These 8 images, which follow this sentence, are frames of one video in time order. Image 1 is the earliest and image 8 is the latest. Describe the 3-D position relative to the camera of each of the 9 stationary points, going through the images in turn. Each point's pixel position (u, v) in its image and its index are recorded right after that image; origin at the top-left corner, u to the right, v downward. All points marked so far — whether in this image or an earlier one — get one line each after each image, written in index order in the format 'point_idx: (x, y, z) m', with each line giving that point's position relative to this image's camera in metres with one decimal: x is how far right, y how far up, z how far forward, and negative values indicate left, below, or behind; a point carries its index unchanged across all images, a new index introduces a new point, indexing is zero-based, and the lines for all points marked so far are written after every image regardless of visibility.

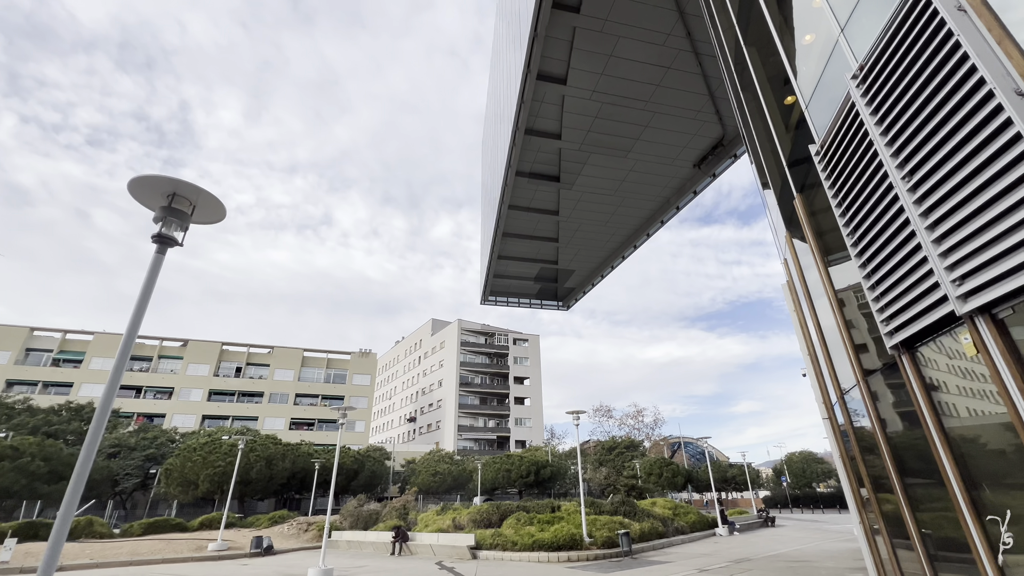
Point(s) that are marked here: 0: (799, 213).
0: (+4.9, +1.2, +7.7) m
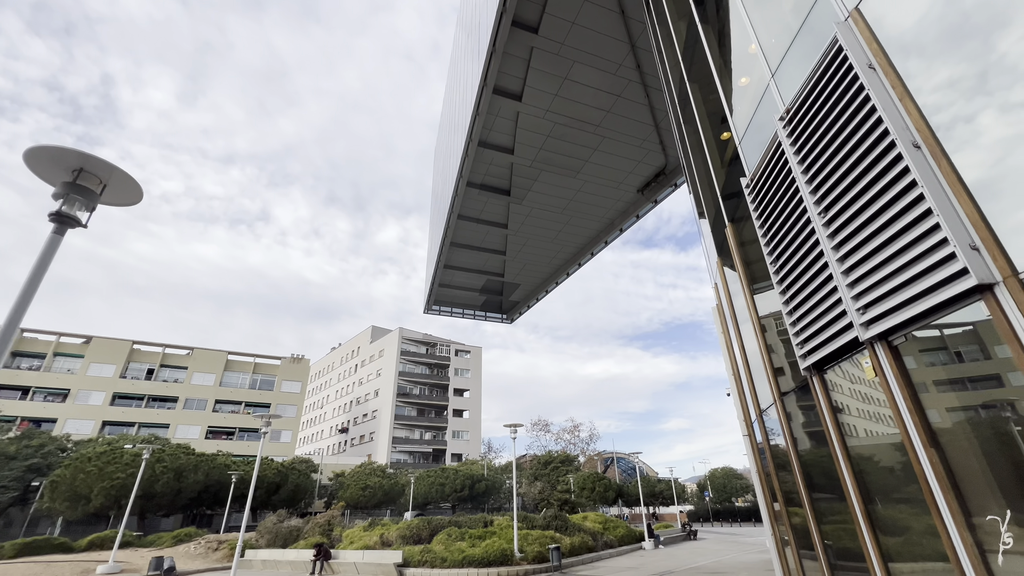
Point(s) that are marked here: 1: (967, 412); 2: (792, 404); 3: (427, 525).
0: (+4.0, +0.8, +8.2) m
1: (+3.4, -1.0, +3.3) m
2: (+3.9, -1.6, +6.1) m
3: (-3.4, -9.6, +18.2) m
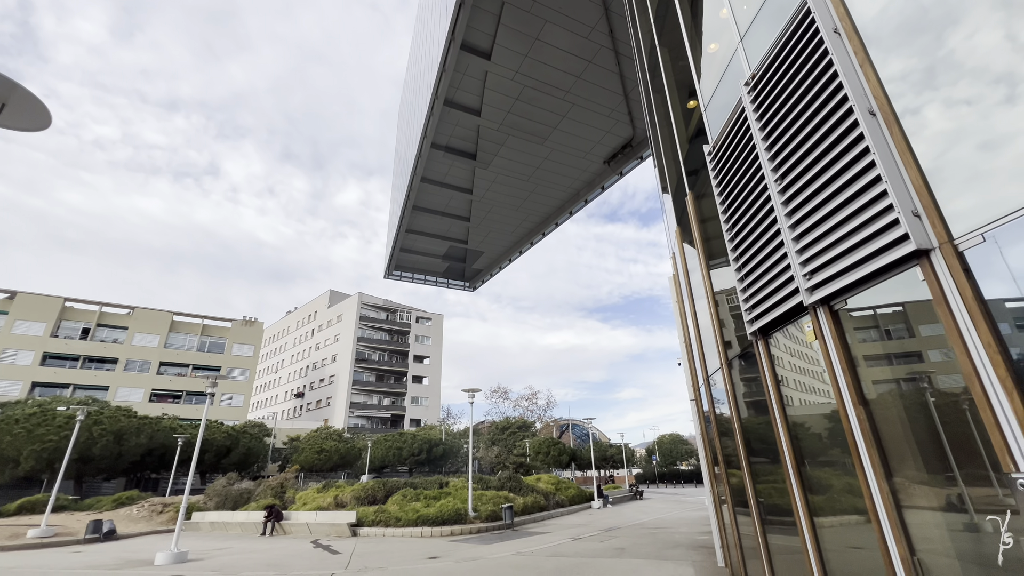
0: (+3.3, +1.3, +8.3) m
1: (+3.0, -0.7, +3.5) m
2: (+3.2, -1.1, +6.4) m
3: (-5.3, -8.1, +18.3) m
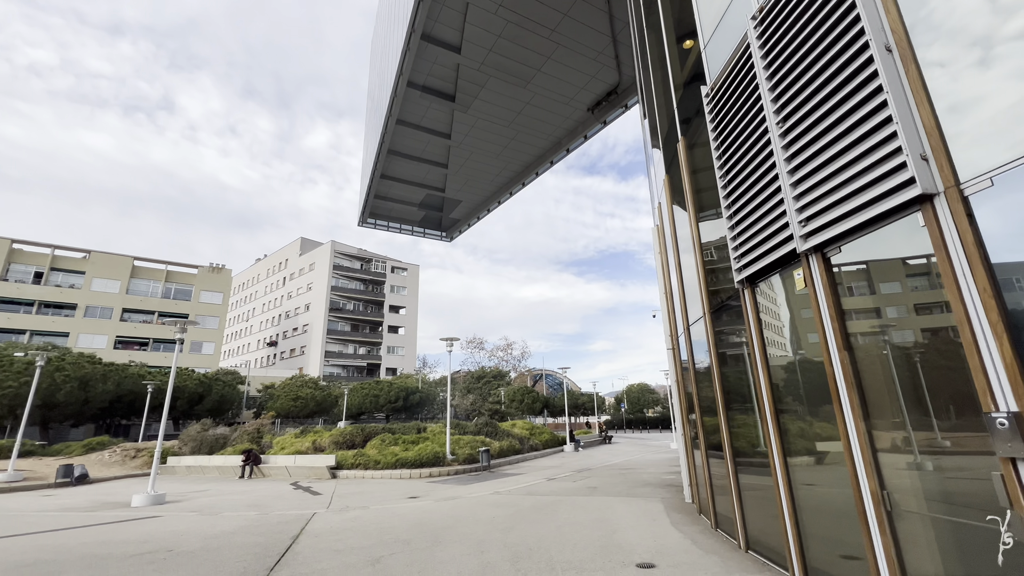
0: (+3.0, +2.2, +8.1) m
1: (+2.9, -0.3, +3.6) m
2: (+3.0, -0.4, +6.5) m
3: (-6.3, -5.9, +18.5) m
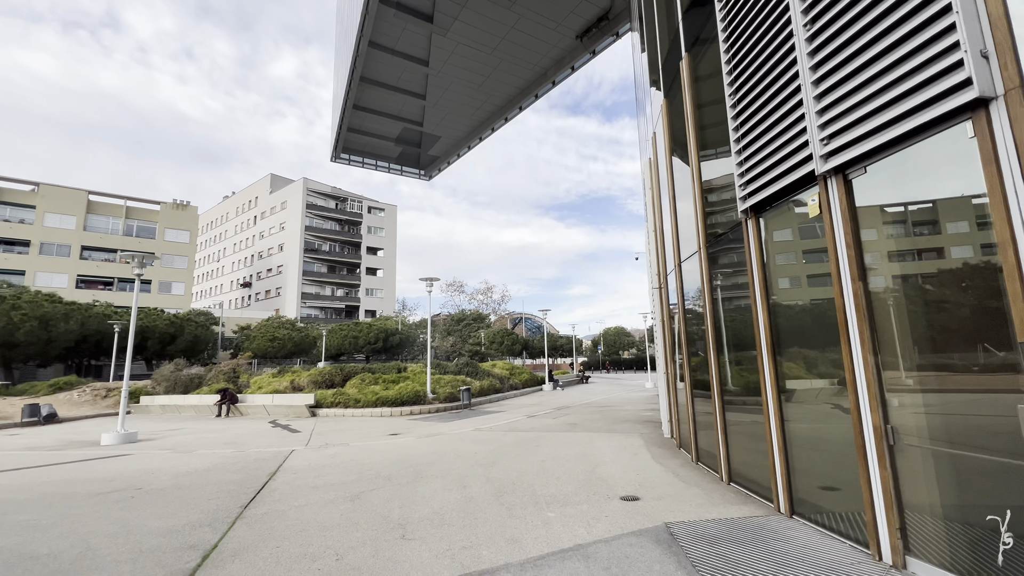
0: (+2.8, +3.3, +7.5) m
1: (+2.9, +0.2, +3.3) m
2: (+2.8, +0.5, +6.2) m
3: (-7.1, -3.4, +18.4) m
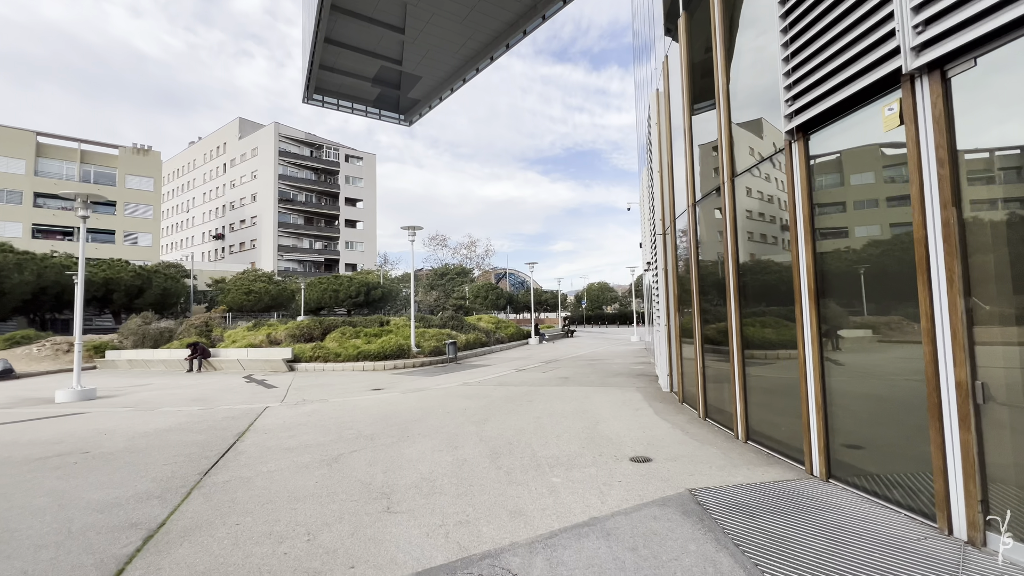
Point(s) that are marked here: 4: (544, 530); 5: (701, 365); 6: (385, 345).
0: (+2.7, +4.2, +6.5) m
1: (+2.9, +0.7, +2.6) m
2: (+2.8, +1.2, +5.4) m
3: (-7.6, -1.4, +17.6) m
4: (+0.2, -1.7, +3.2) m
5: (+2.8, -1.1, +6.7) m
6: (-4.3, -1.9, +15.0) m
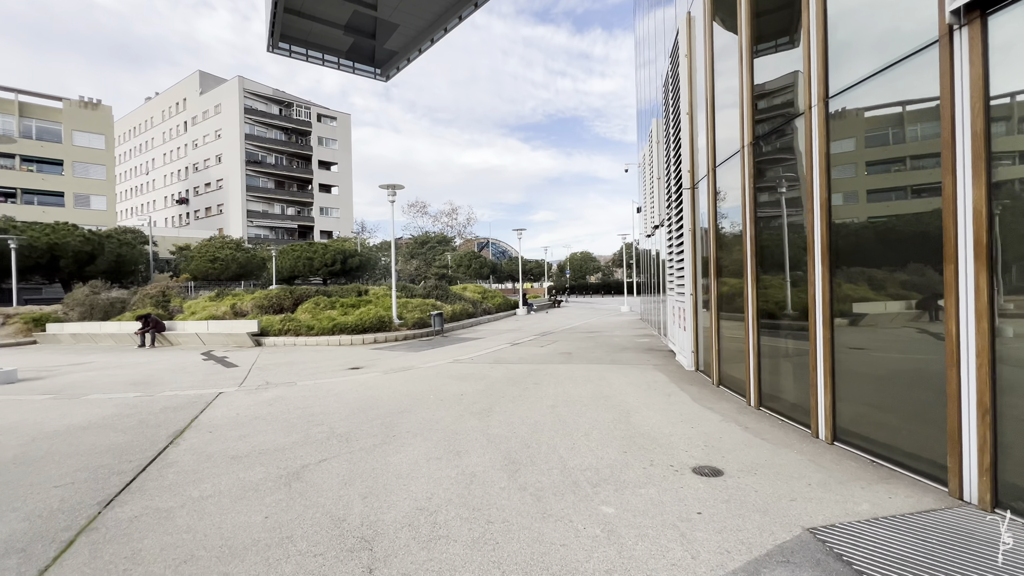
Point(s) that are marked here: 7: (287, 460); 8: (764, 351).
0: (+2.9, +4.6, +5.0) m
1: (+3.2, +0.9, +1.4) m
2: (+3.0, +1.6, +4.2) m
3: (-7.9, -0.2, +16.0) m
4: (+0.5, -1.5, +2.0) m
5: (+2.9, -0.6, +5.5) m
6: (-4.5, -0.9, +13.6) m
7: (-2.0, -1.6, +4.1) m
8: (+2.9, -0.7, +5.2) m
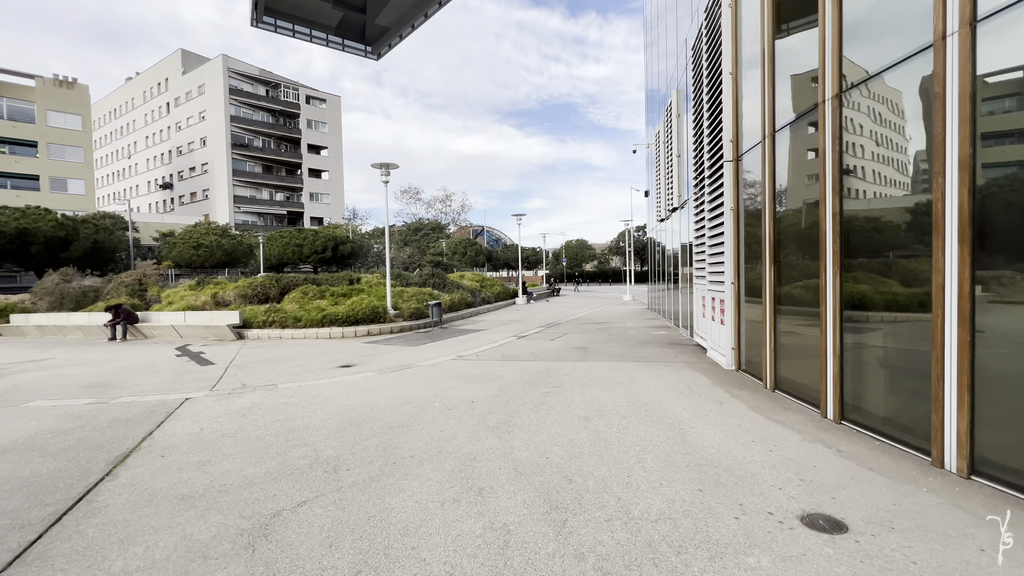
0: (+3.1, +4.7, +3.9) m
1: (+3.5, +0.9, +0.4) m
2: (+3.2, +1.7, +3.2) m
3: (-7.8, +0.2, +14.9) m
4: (+0.8, -1.4, +1.0) m
5: (+3.1, -0.5, +4.6) m
6: (-4.4, -0.5, +12.6) m
7: (-1.8, -1.5, +3.1) m
8: (+3.1, -0.6, +4.3) m
